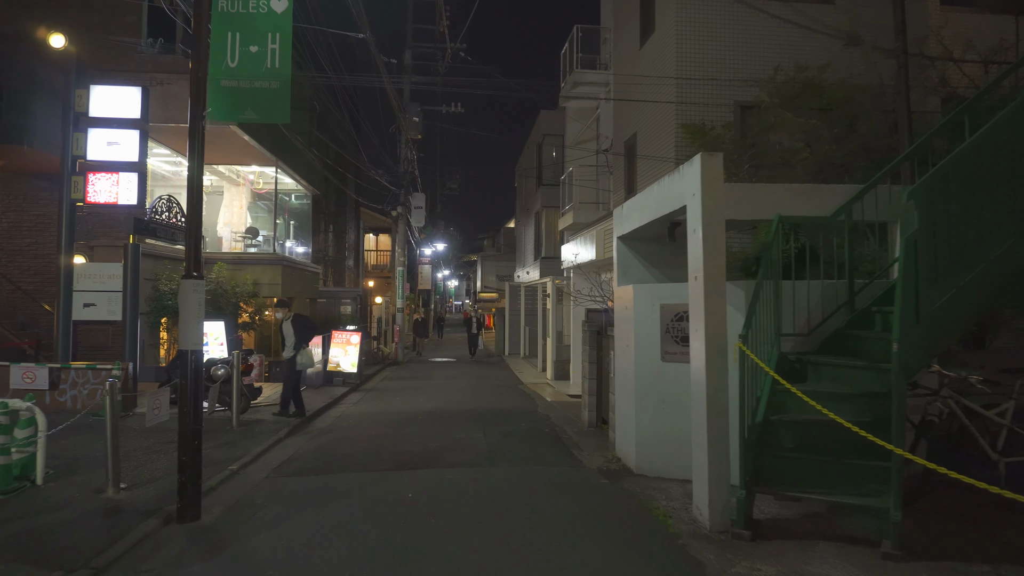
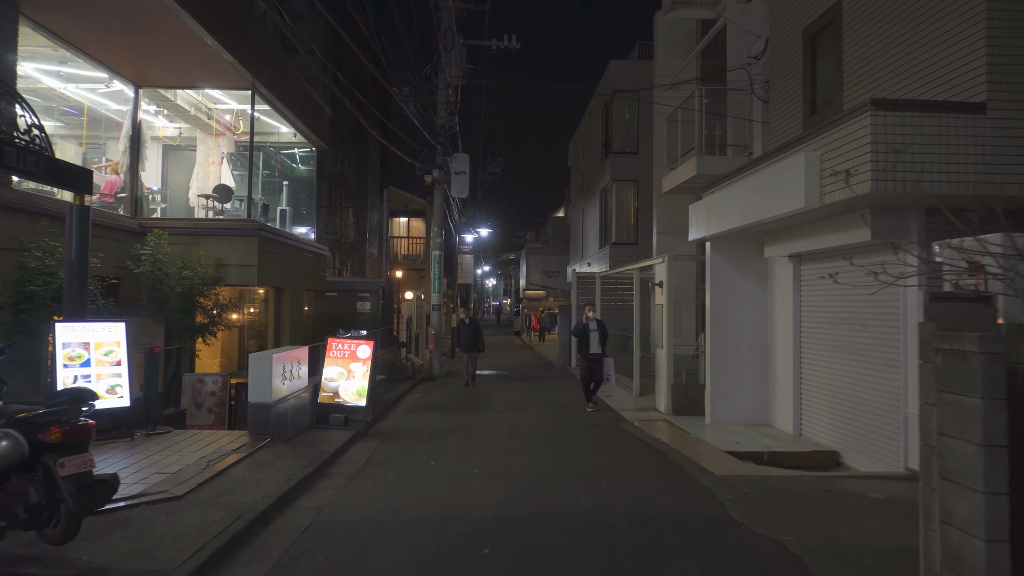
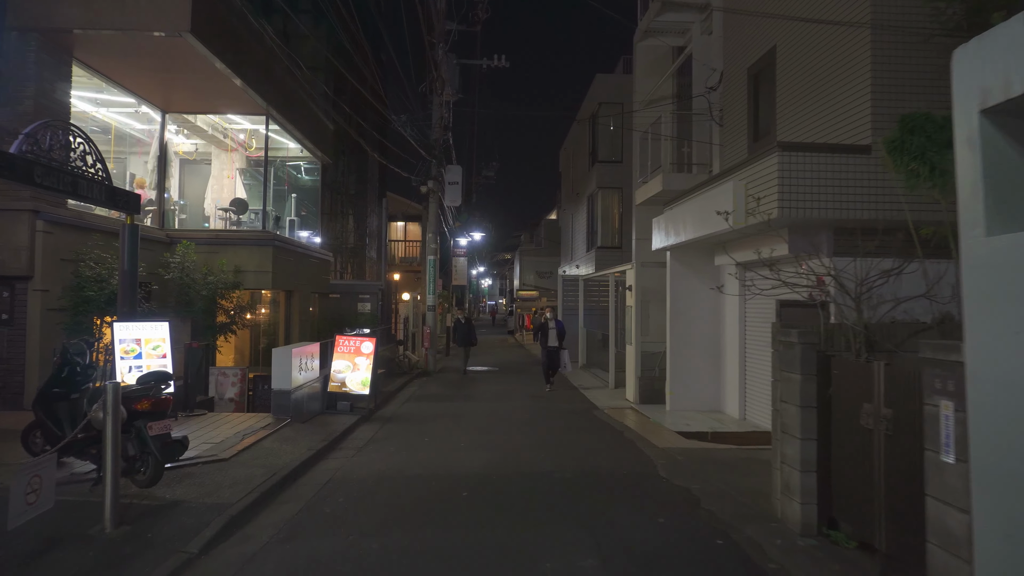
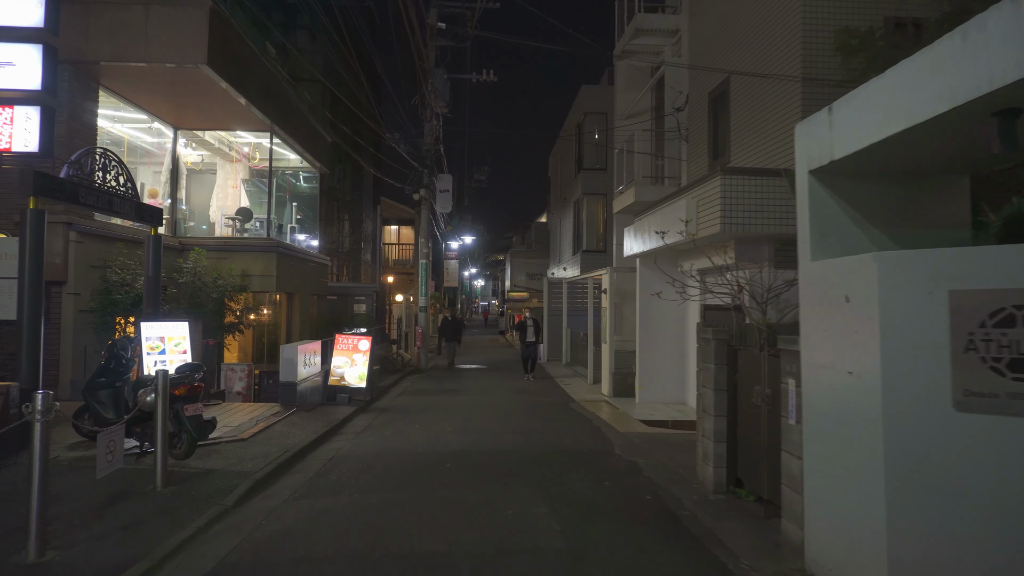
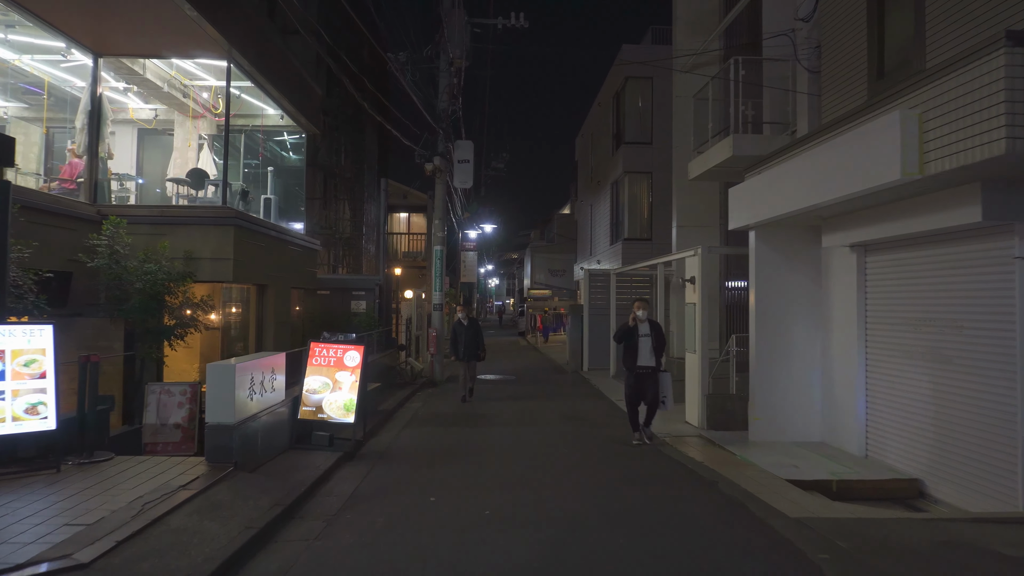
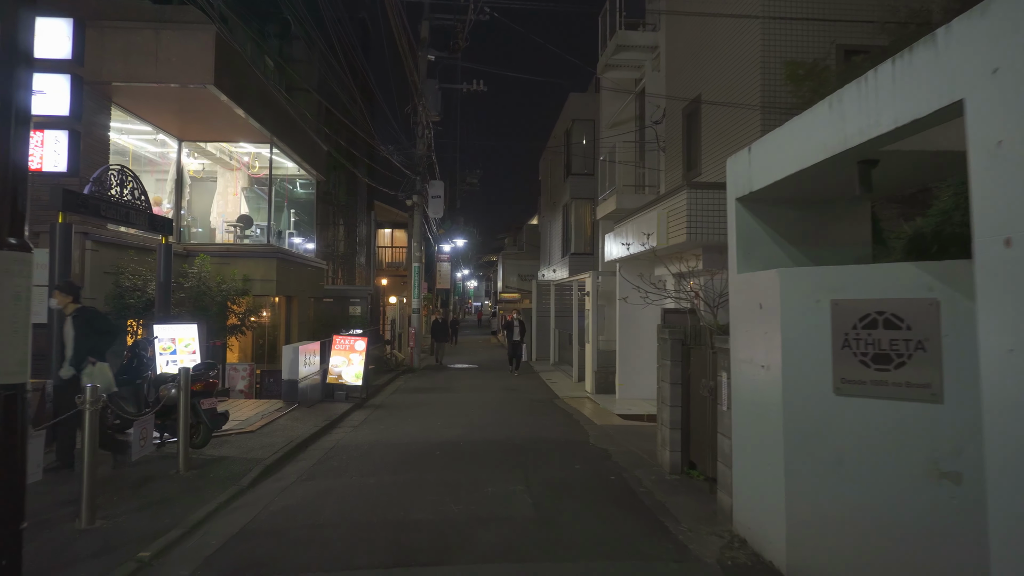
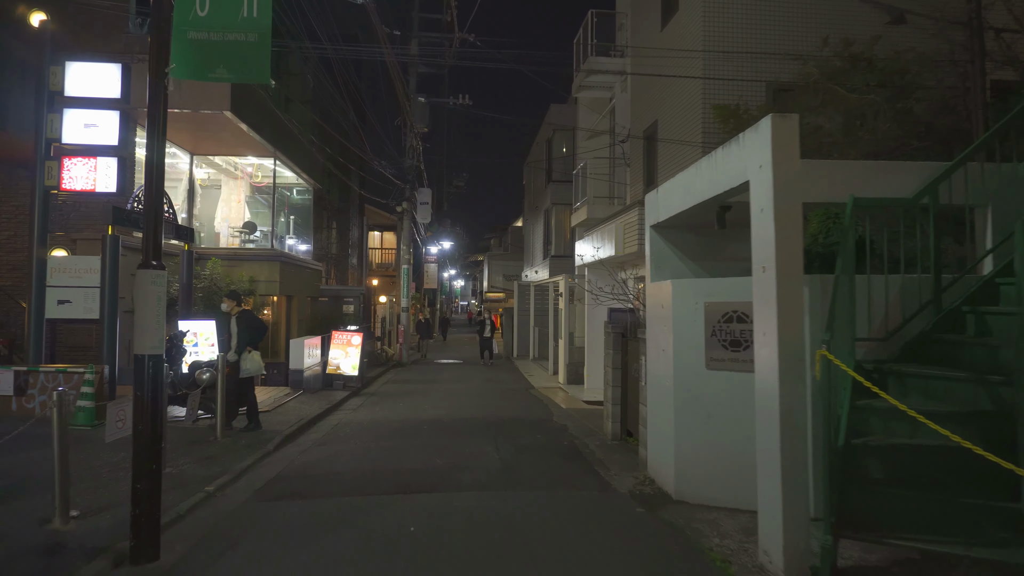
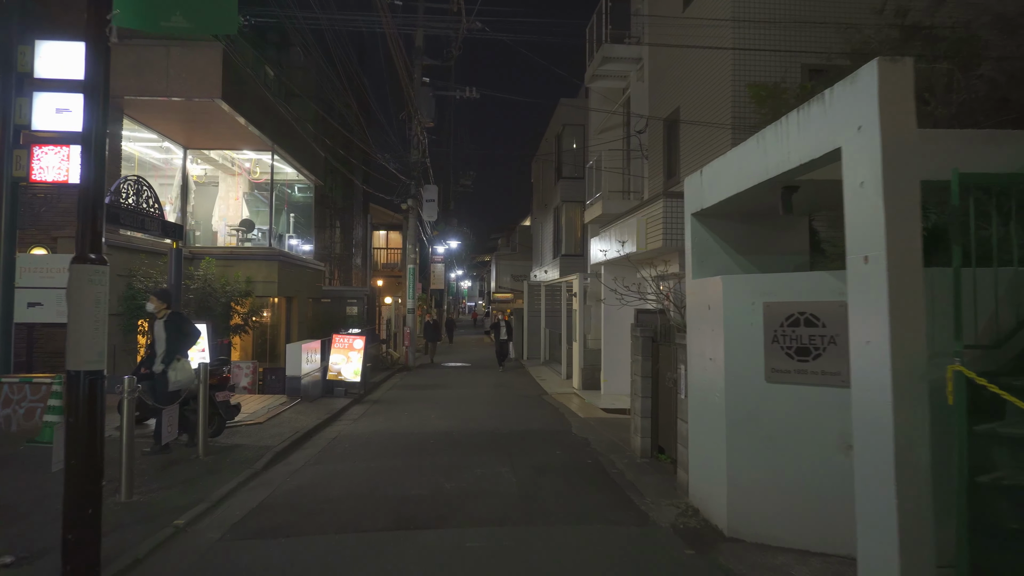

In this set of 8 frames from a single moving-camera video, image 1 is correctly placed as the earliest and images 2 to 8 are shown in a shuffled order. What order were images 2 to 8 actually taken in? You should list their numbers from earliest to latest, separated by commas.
7, 8, 6, 4, 3, 2, 5
